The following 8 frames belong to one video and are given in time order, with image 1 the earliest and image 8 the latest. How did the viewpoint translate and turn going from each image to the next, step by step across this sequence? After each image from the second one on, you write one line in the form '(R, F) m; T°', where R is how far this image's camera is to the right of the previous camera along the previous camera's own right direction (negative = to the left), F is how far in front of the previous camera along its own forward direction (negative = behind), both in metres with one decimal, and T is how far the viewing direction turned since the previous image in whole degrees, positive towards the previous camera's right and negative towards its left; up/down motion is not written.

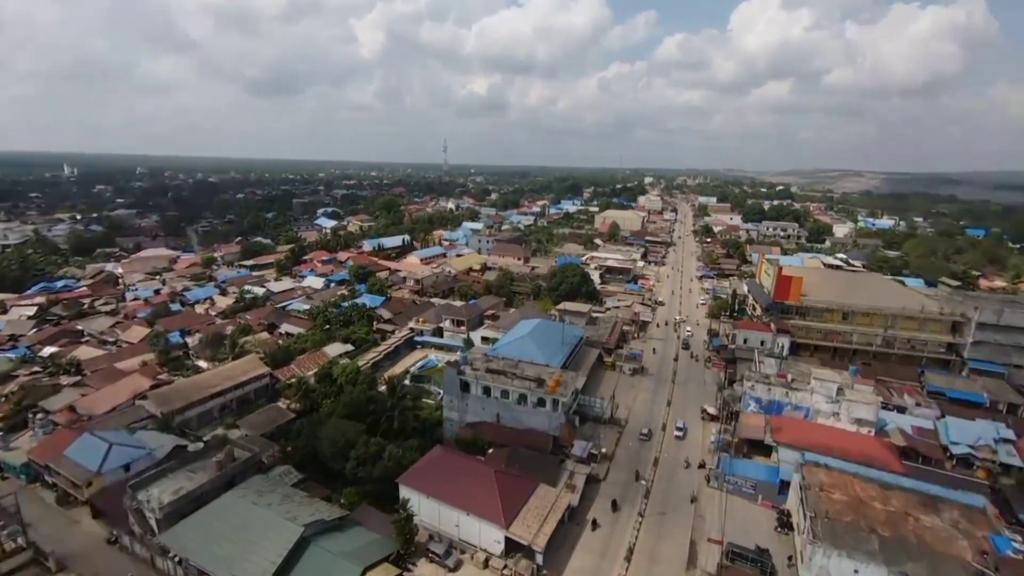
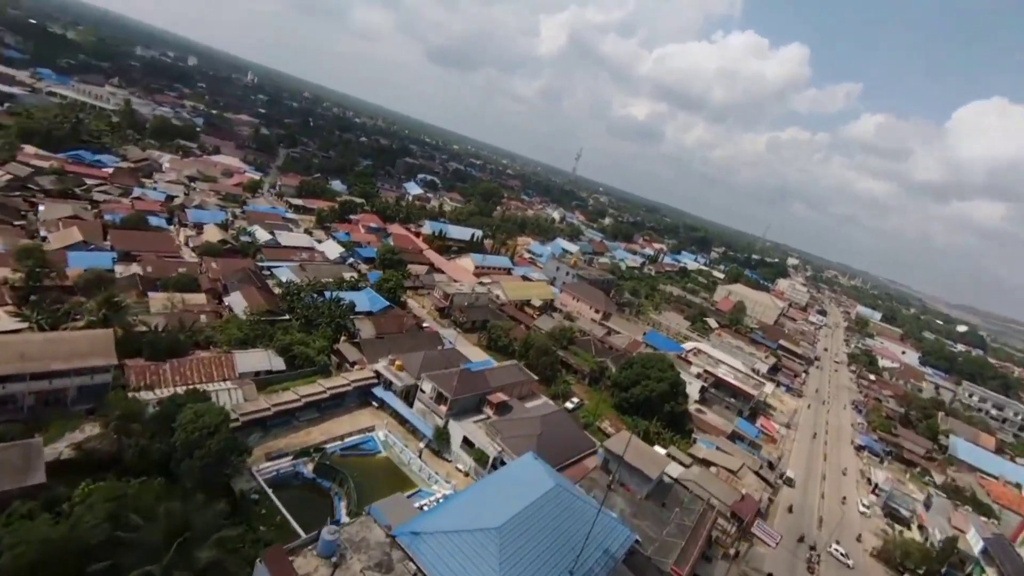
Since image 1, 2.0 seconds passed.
(+1.4, +15.1) m; -12°
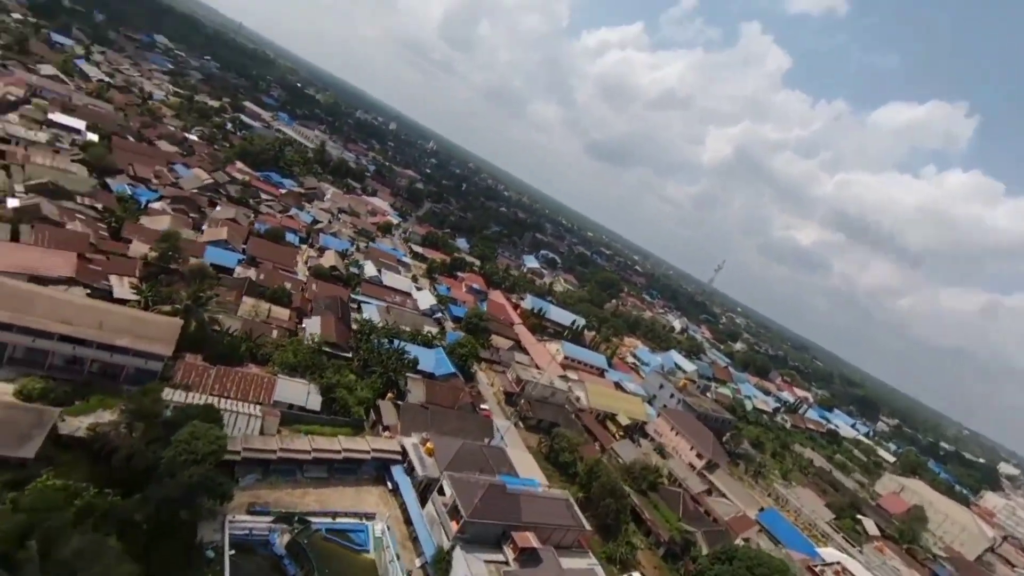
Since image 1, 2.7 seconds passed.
(+1.2, +4.3) m; -16°
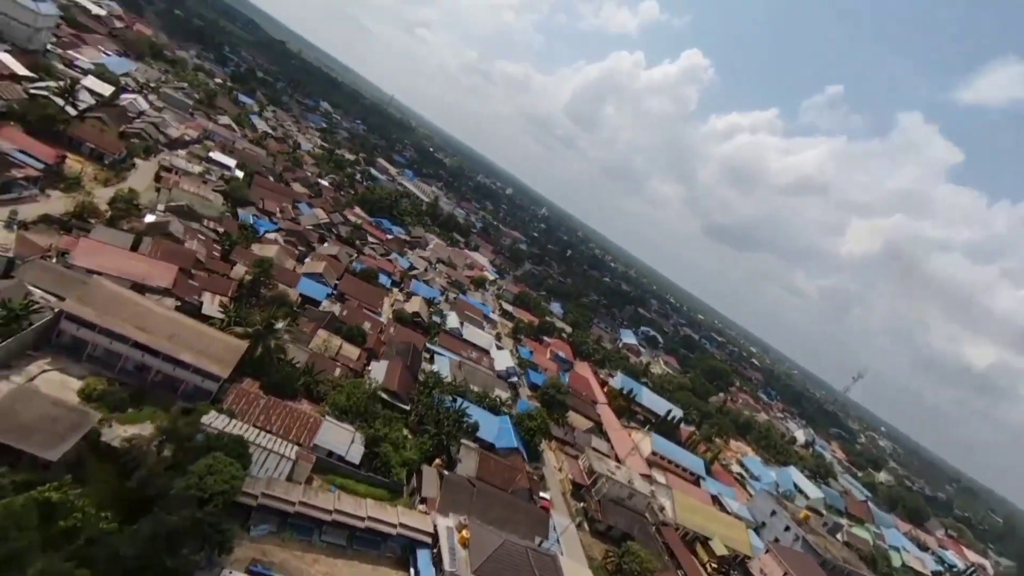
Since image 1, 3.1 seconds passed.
(+0.9, +2.9) m; -13°
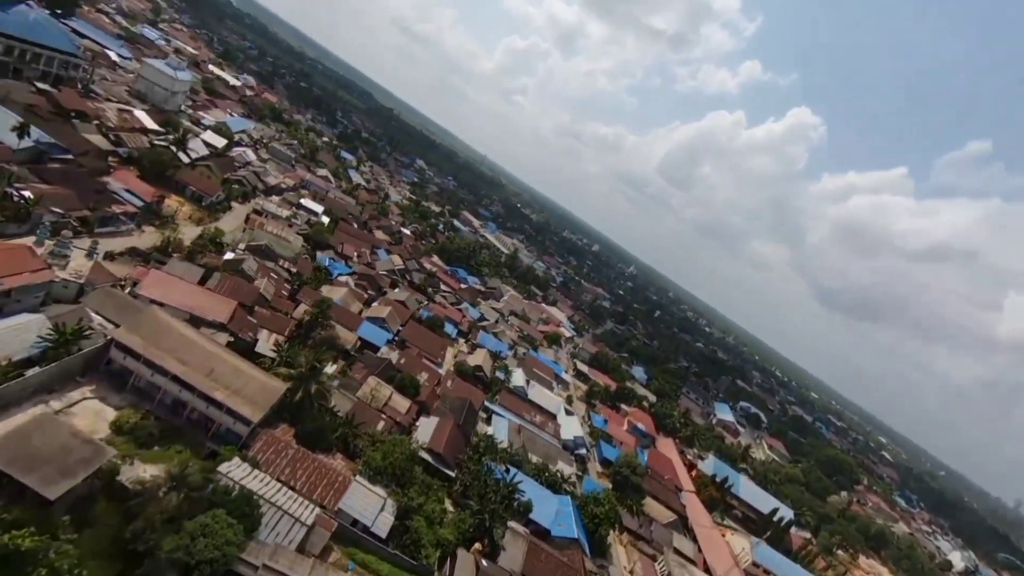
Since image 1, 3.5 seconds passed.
(+0.9, +2.8) m; -11°
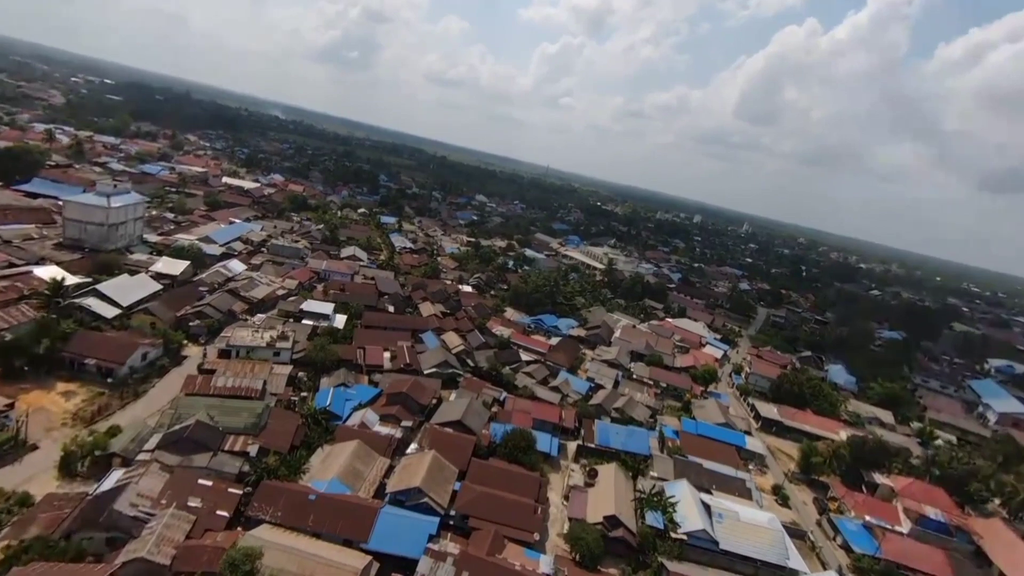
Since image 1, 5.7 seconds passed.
(+0.6, +14.3) m; -13°
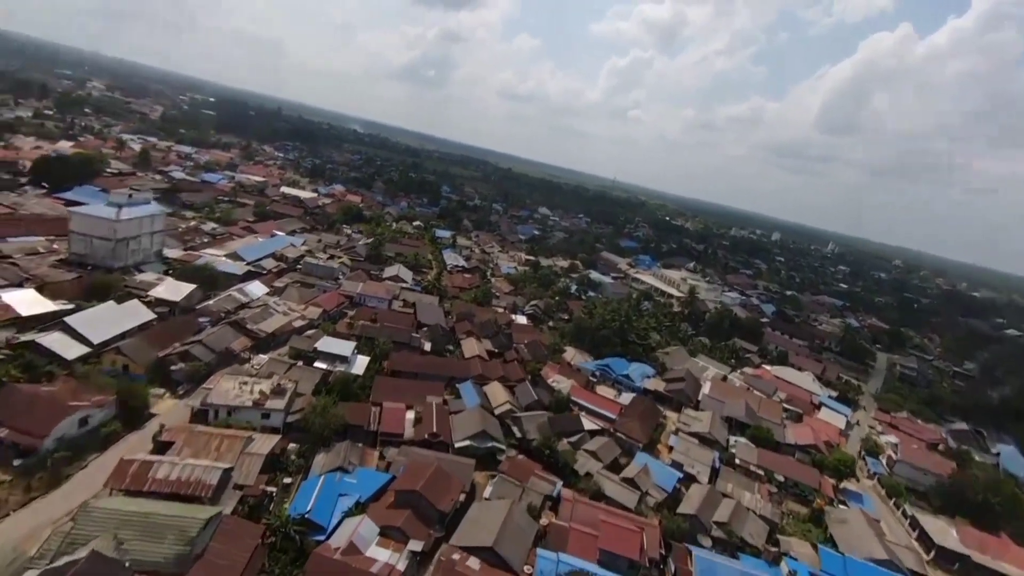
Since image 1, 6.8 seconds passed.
(-0.2, +6.7) m; -8°
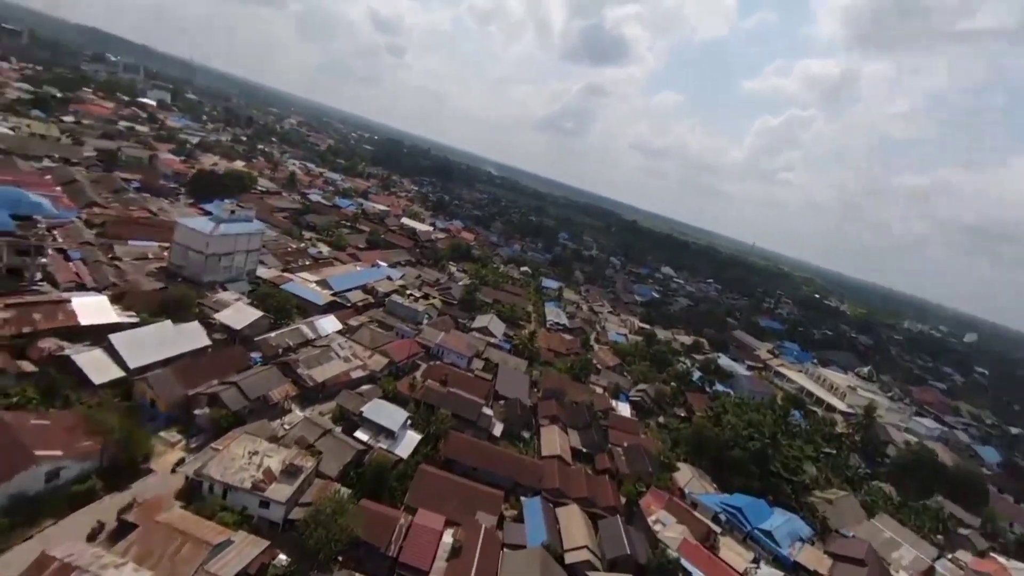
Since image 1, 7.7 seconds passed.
(+0.1, +5.7) m; -15°
